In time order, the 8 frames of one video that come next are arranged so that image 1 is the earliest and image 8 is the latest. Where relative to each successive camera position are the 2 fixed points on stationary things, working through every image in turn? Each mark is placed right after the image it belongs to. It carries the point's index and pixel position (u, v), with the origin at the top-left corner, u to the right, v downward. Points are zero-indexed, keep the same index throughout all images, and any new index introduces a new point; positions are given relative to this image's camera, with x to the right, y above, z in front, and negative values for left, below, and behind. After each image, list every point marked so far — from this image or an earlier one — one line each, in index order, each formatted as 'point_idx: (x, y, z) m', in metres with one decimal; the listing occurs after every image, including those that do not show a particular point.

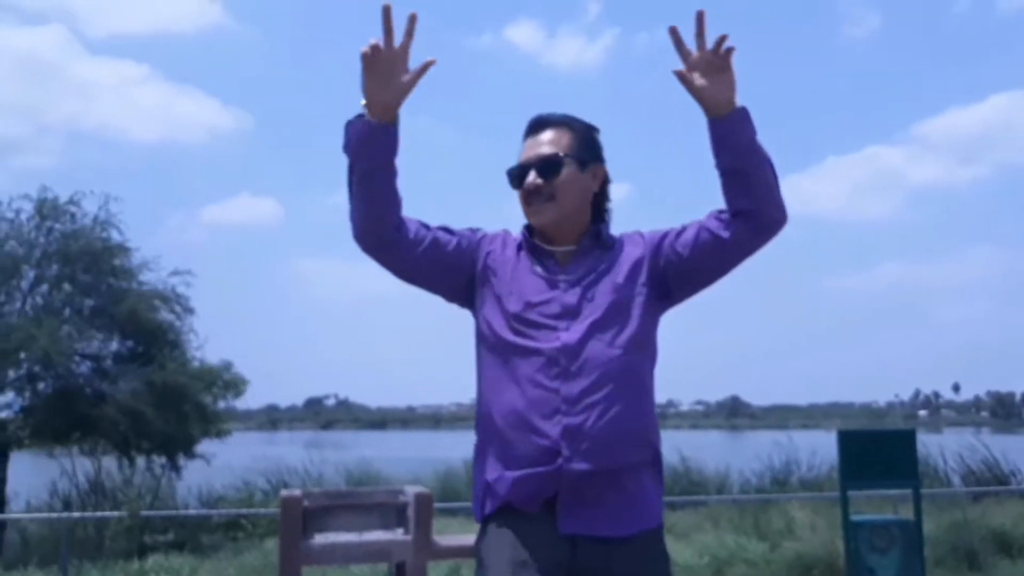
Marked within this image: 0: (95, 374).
0: (-5.7, -1.1, +11.2) m
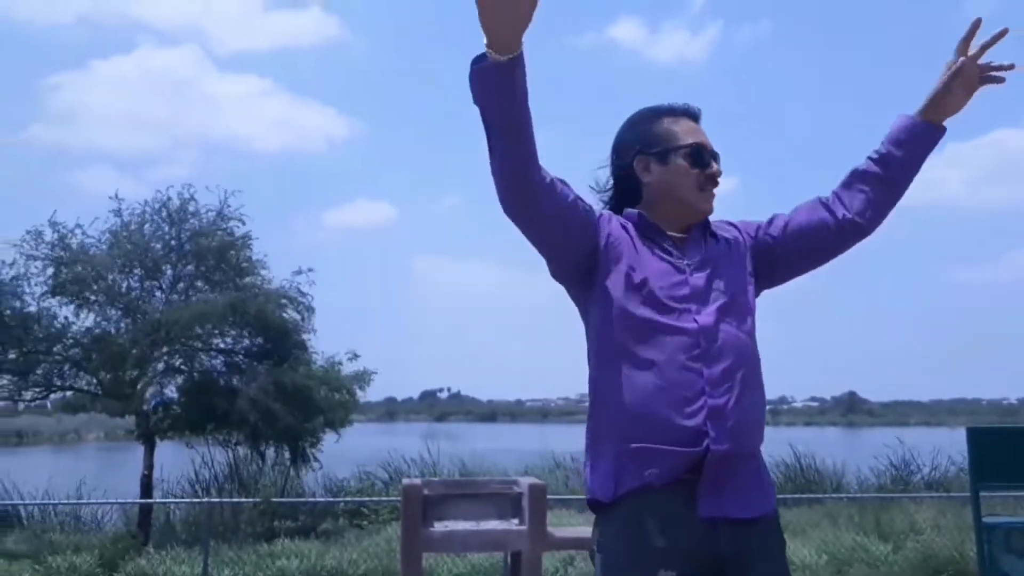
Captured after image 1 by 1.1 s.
0: (-4.2, -1.1, +12.0) m
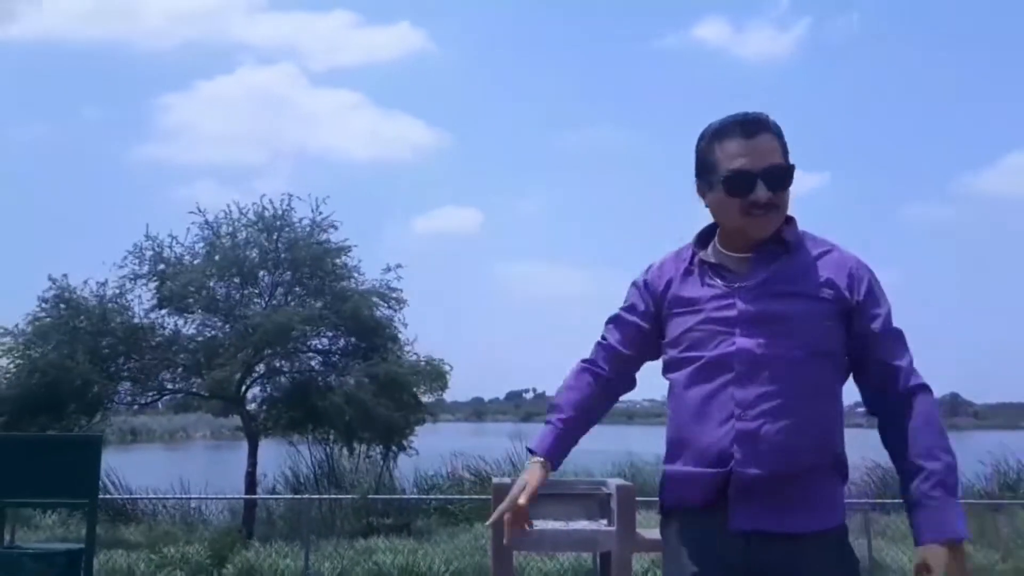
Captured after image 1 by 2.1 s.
0: (-2.9, -1.2, +12.4) m
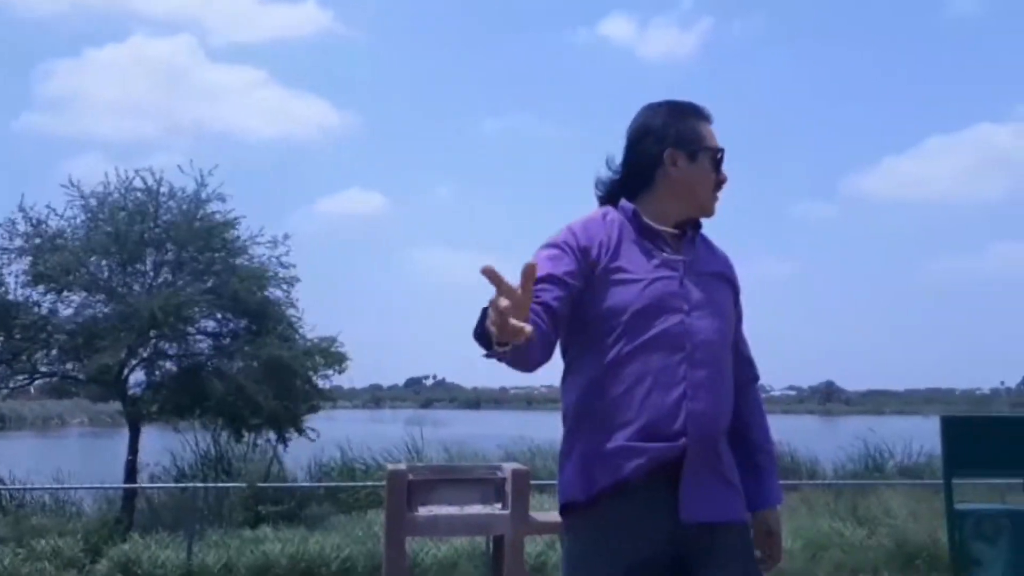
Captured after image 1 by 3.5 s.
0: (-4.4, -0.9, +12.0) m
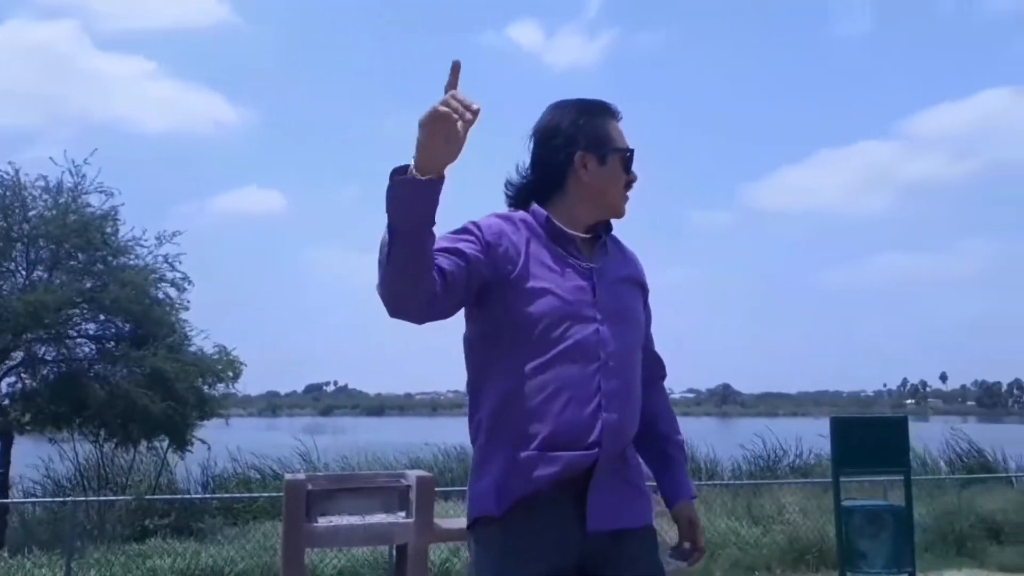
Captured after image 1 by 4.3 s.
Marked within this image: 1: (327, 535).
0: (-5.8, -1.0, +11.3) m
1: (-1.2, -1.6, +5.3) m
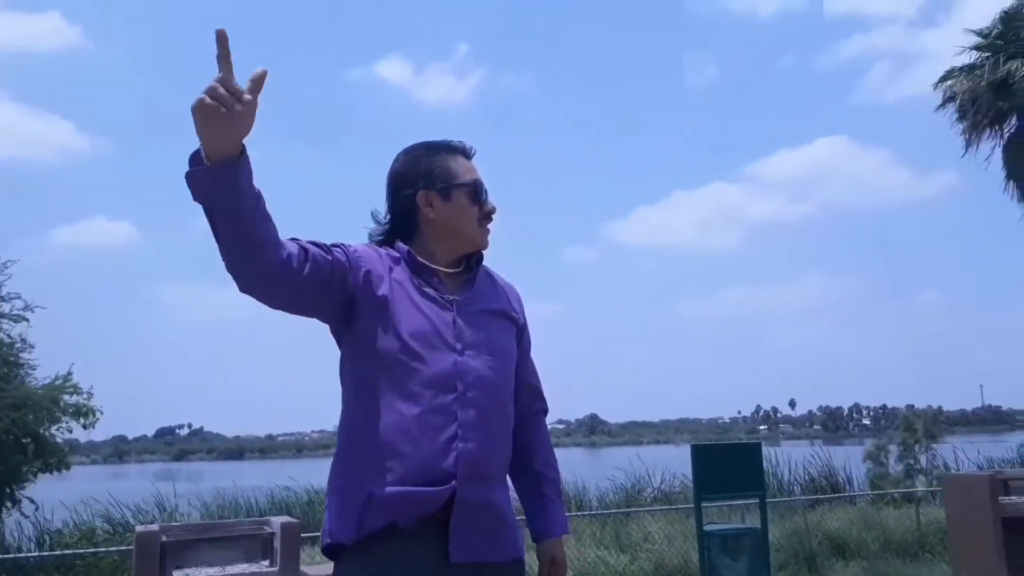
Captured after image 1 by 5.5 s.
0: (-6.7, -1.9, +11.9) m
1: (-2.2, -2.1, +5.8) m
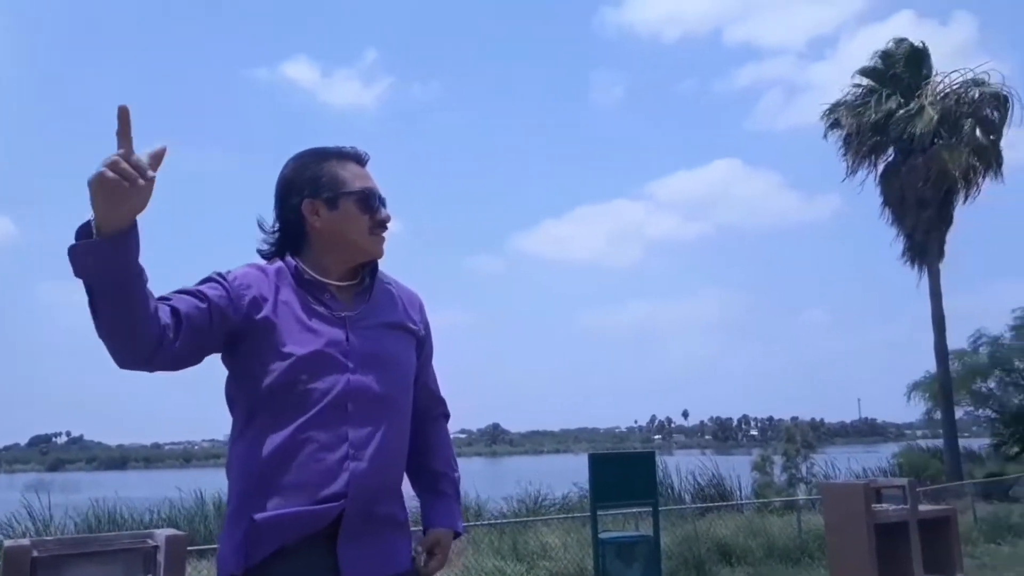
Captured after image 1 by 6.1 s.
0: (-8.1, -1.9, +11.0) m
1: (-2.9, -2.1, +5.5) m
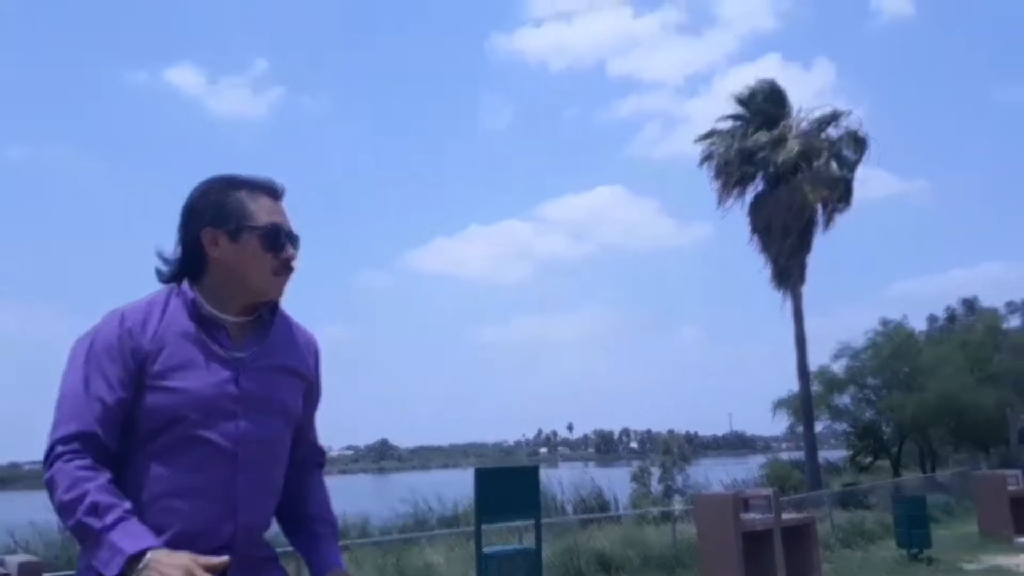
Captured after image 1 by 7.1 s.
0: (-8.6, -2.3, +12.2) m
1: (-4.1, -2.5, +6.1) m
